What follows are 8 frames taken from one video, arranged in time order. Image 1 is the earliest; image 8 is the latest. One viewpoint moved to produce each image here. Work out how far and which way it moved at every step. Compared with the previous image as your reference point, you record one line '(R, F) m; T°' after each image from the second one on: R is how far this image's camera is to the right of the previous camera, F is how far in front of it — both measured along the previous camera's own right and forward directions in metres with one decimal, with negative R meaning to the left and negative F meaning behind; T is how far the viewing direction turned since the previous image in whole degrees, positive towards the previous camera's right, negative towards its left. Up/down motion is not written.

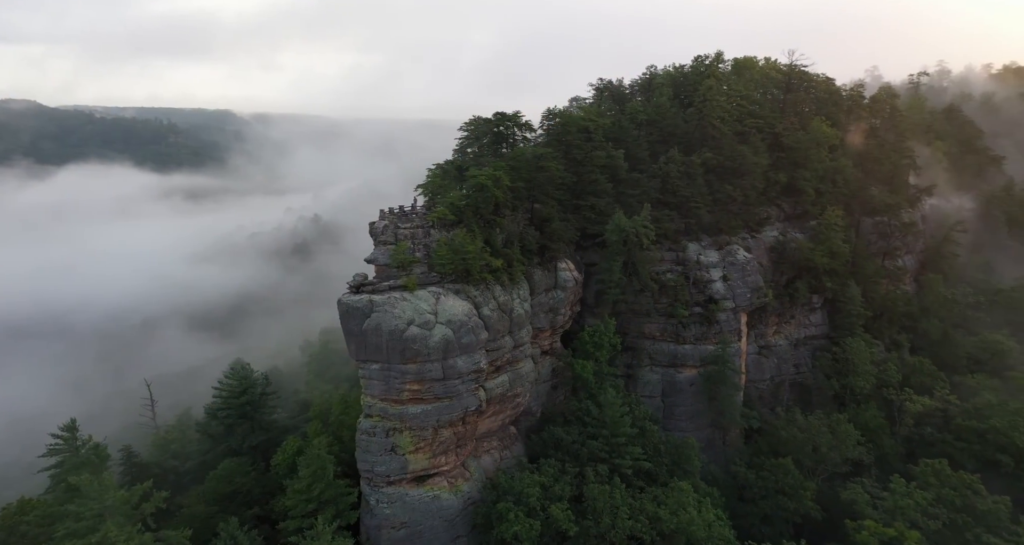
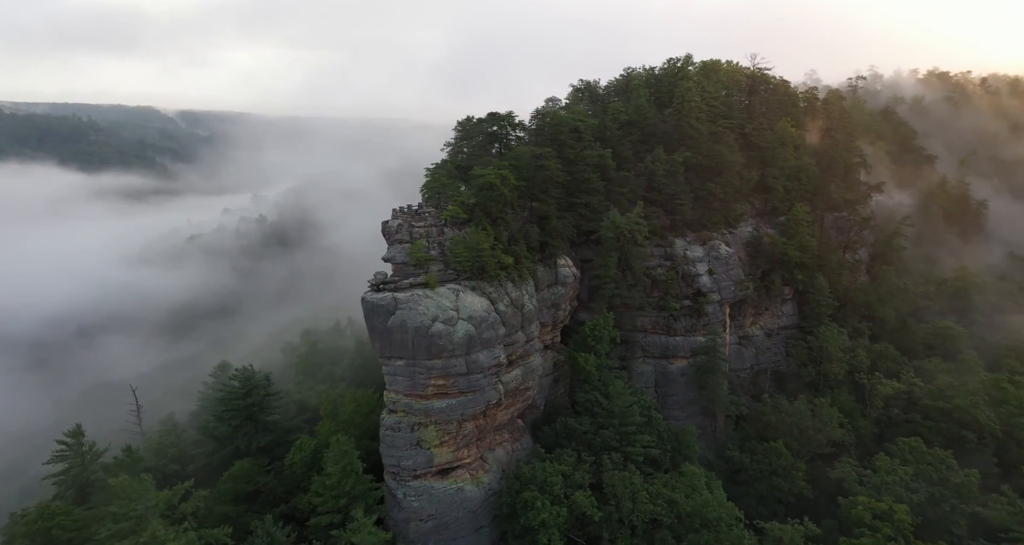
(-1.7, -0.4) m; +4°
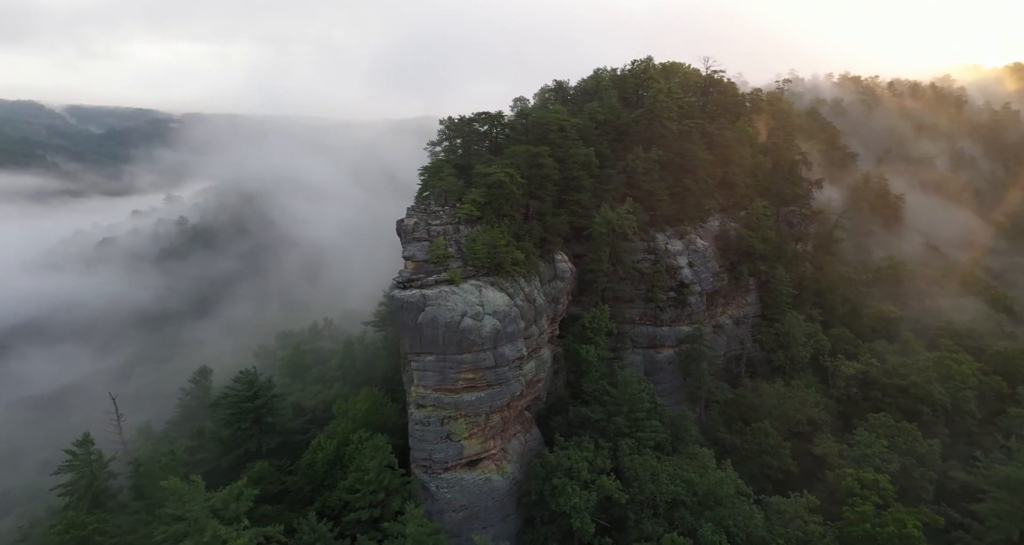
(-2.2, -0.4) m; +5°
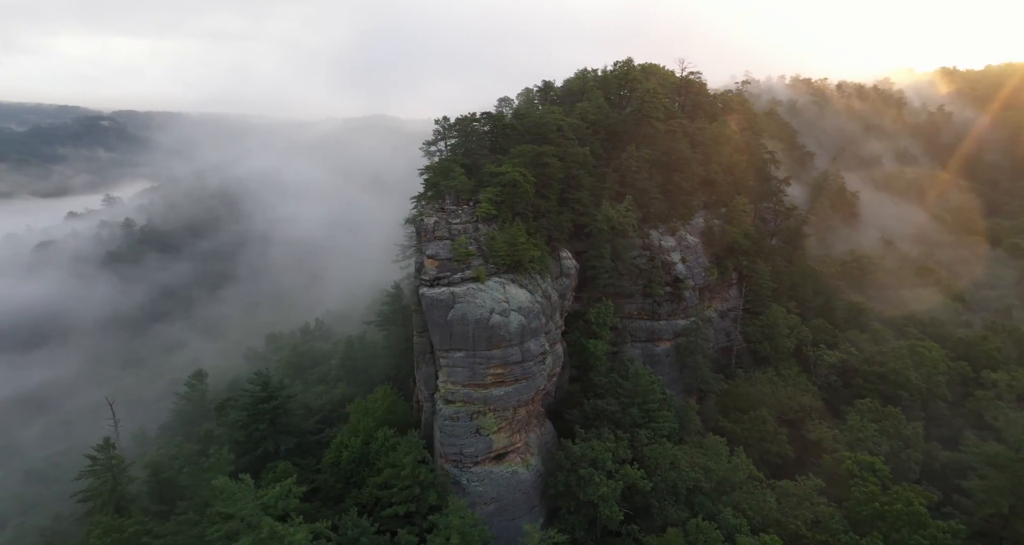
(-1.7, -0.3) m; +3°
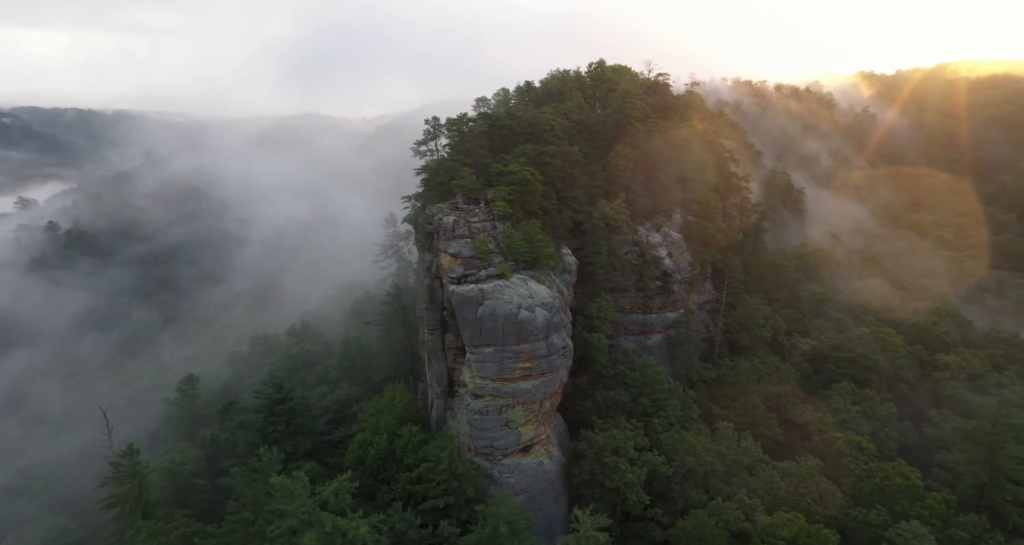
(-2.0, -0.4) m; +4°
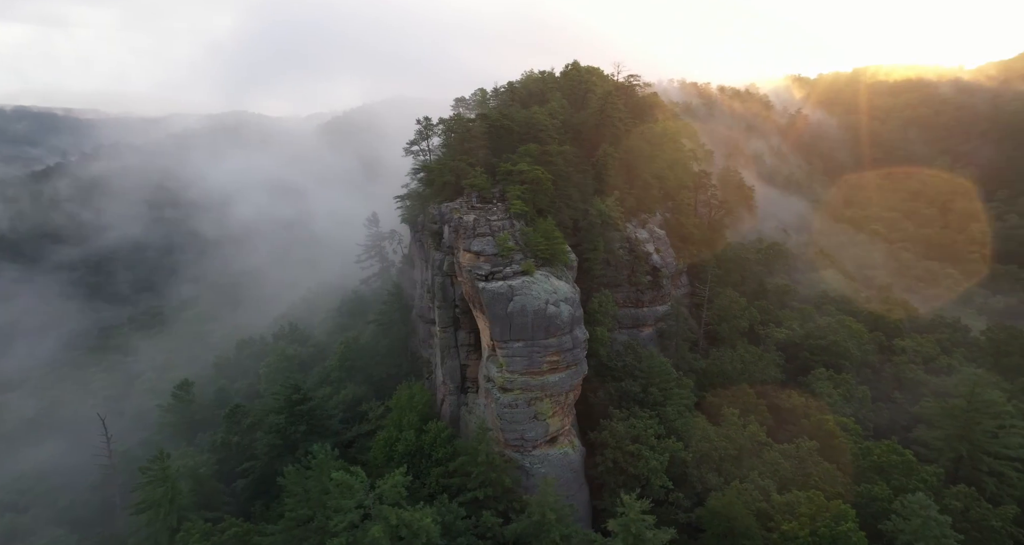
(-2.1, -0.4) m; +4°
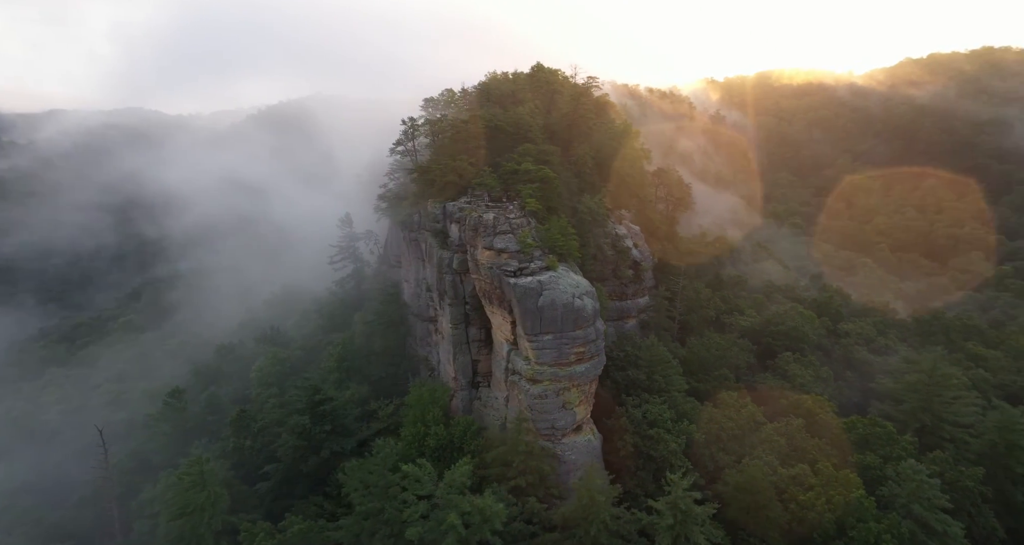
(-2.7, -0.5) m; +6°
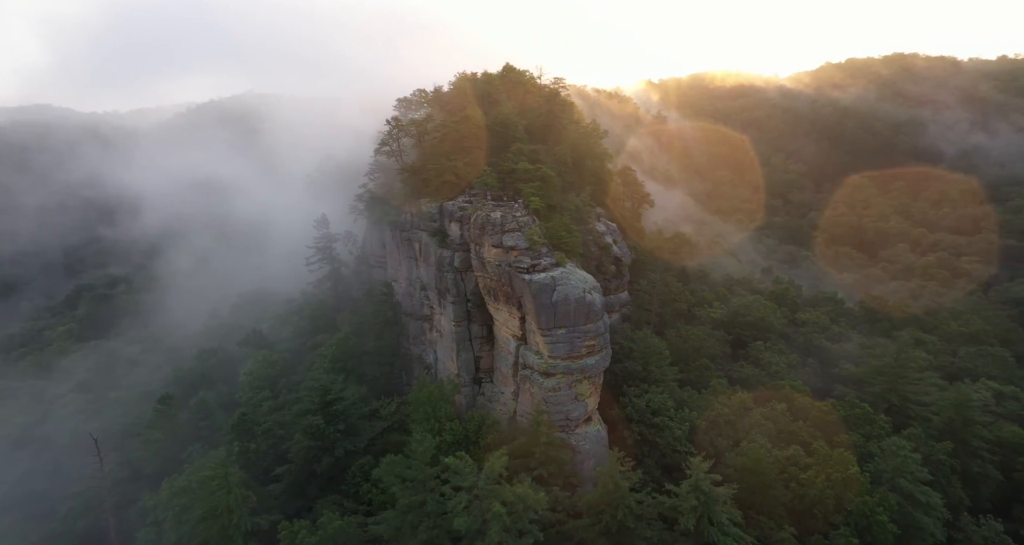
(-1.9, -0.4) m; +5°
